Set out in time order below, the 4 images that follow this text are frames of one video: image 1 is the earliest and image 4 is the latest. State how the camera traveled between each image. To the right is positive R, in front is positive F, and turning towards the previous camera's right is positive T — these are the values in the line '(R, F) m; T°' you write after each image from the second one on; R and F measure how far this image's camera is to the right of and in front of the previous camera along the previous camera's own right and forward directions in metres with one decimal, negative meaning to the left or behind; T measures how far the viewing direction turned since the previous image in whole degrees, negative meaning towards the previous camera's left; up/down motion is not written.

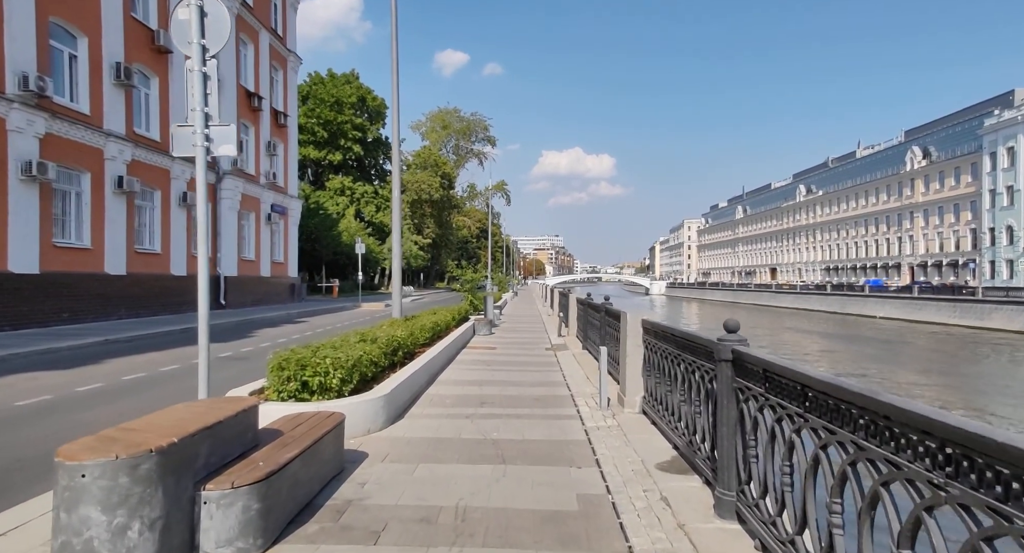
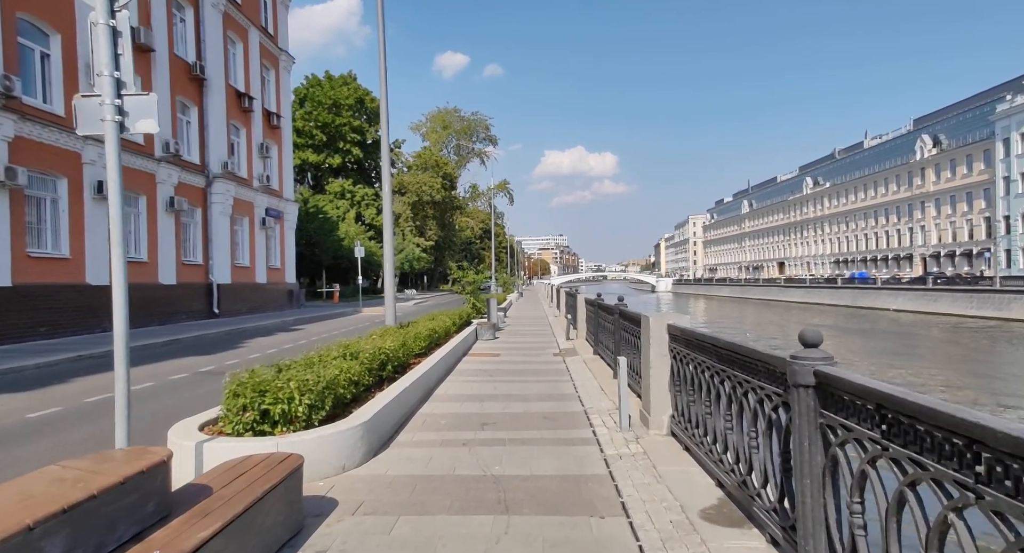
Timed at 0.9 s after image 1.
(0.0, +1.1) m; -1°
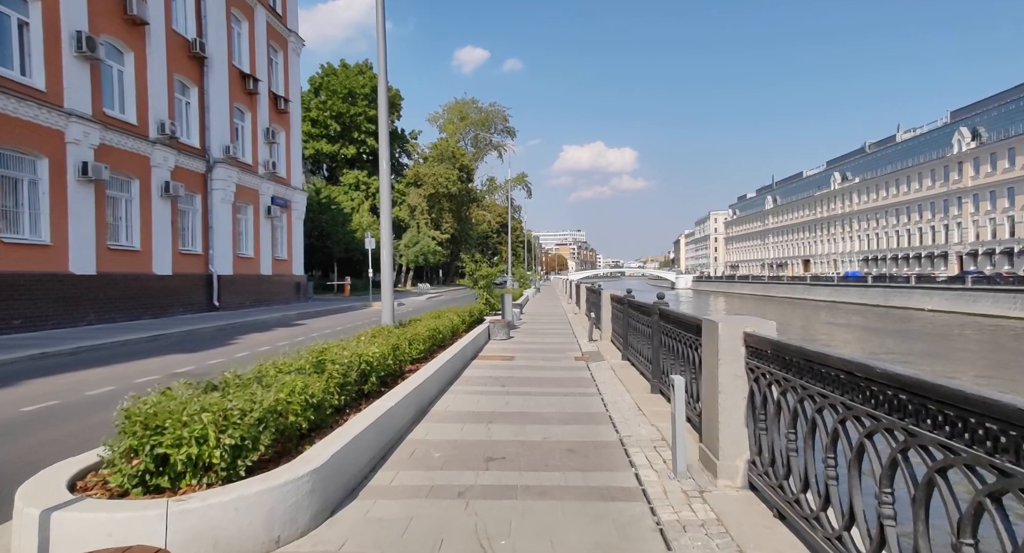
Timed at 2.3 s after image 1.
(0.0, +1.7) m; -2°
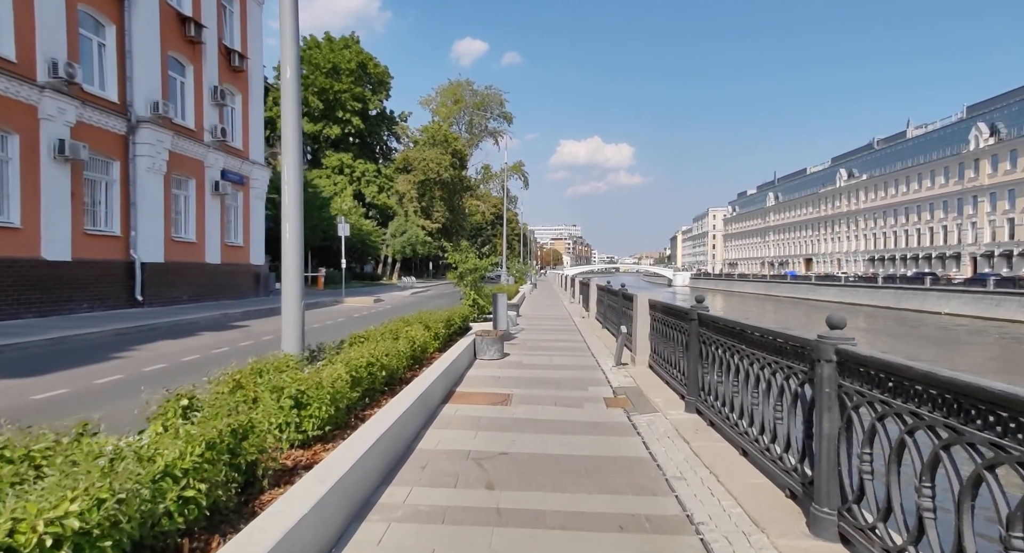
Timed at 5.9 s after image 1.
(0.0, +4.5) m; +1°
